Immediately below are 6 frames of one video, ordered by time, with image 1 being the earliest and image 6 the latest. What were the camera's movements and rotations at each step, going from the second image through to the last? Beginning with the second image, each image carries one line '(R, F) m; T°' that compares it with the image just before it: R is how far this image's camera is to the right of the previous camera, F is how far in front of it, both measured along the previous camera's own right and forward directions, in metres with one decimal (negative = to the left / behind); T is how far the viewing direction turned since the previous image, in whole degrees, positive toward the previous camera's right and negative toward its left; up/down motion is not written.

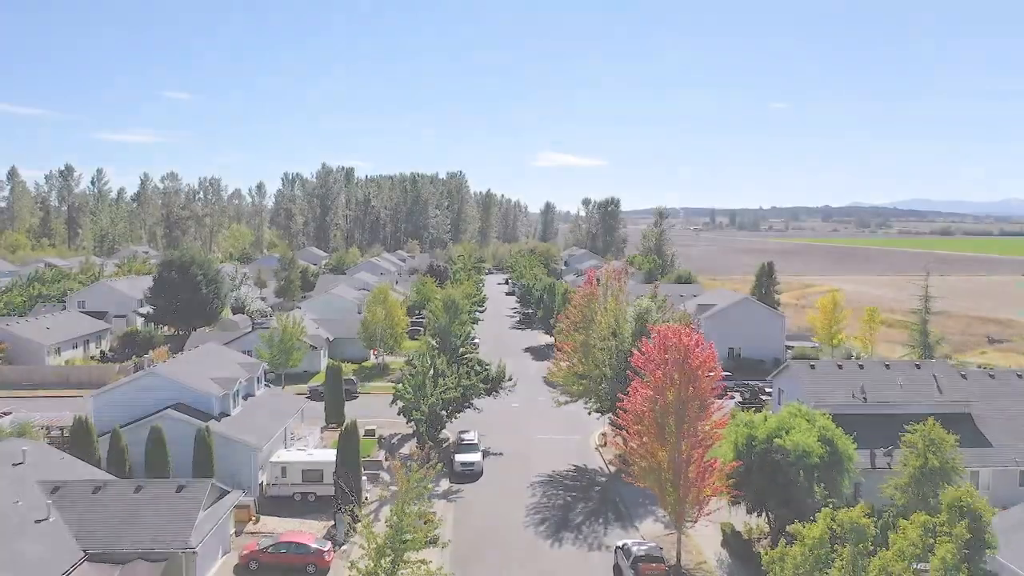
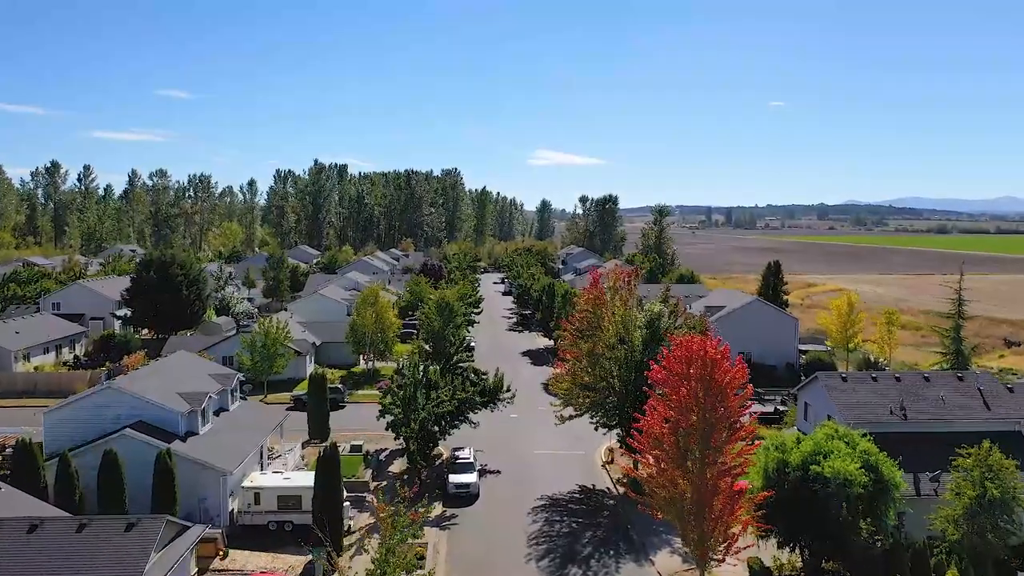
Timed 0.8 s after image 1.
(0.0, +0.8) m; 0°
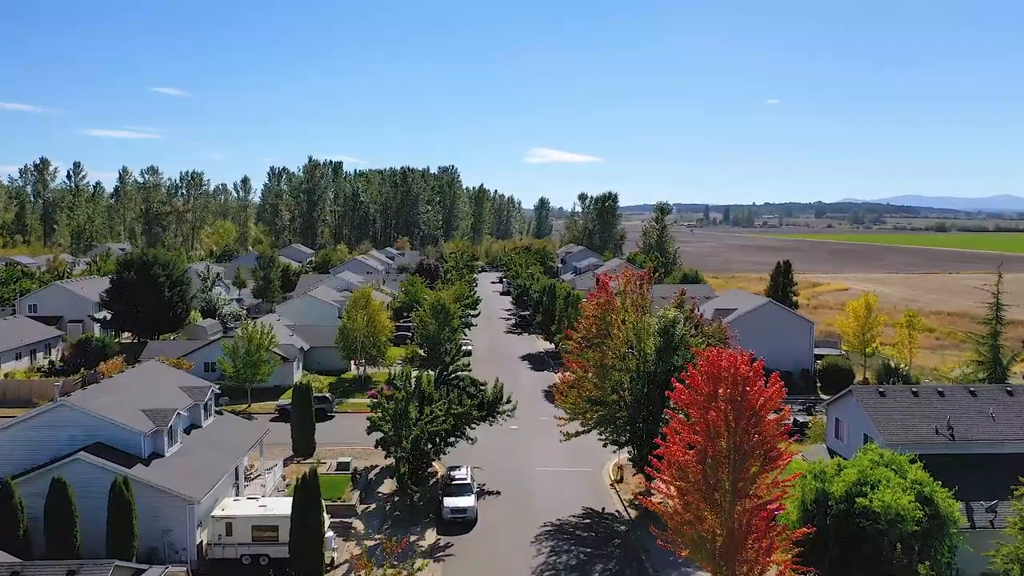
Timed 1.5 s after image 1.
(0.0, +0.7) m; 0°
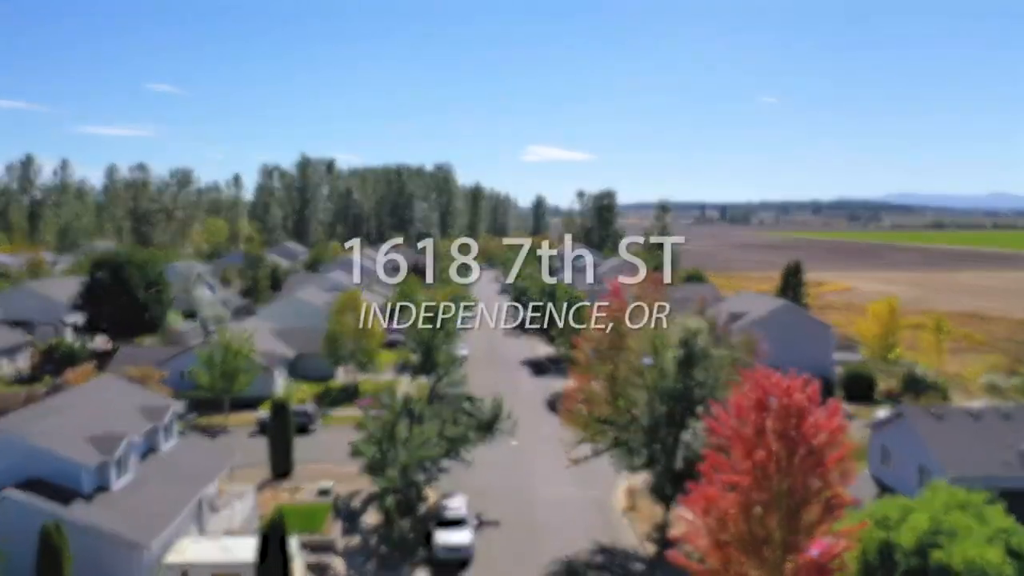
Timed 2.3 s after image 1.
(0.0, +0.9) m; 0°
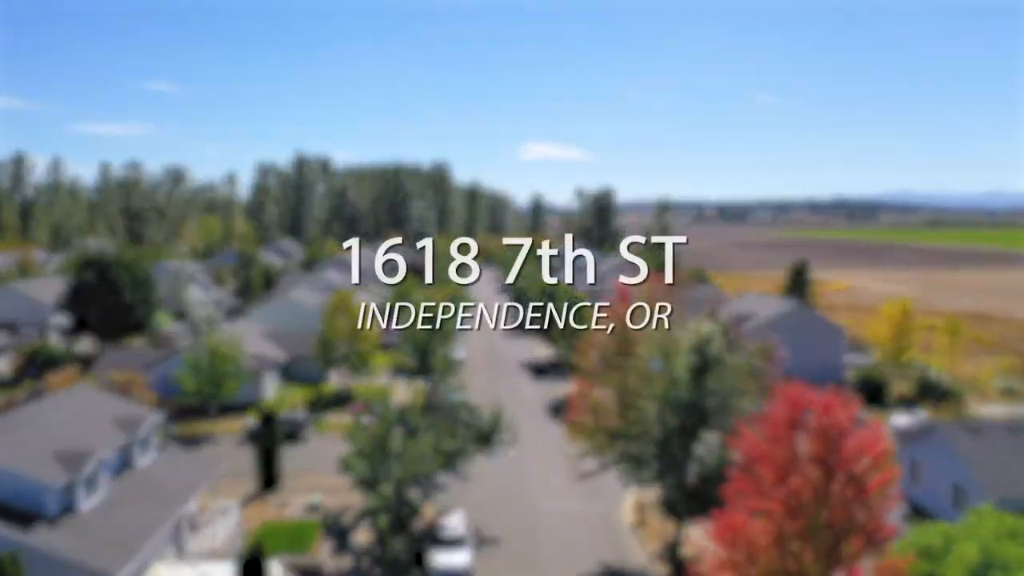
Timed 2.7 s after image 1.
(0.0, +0.4) m; 0°
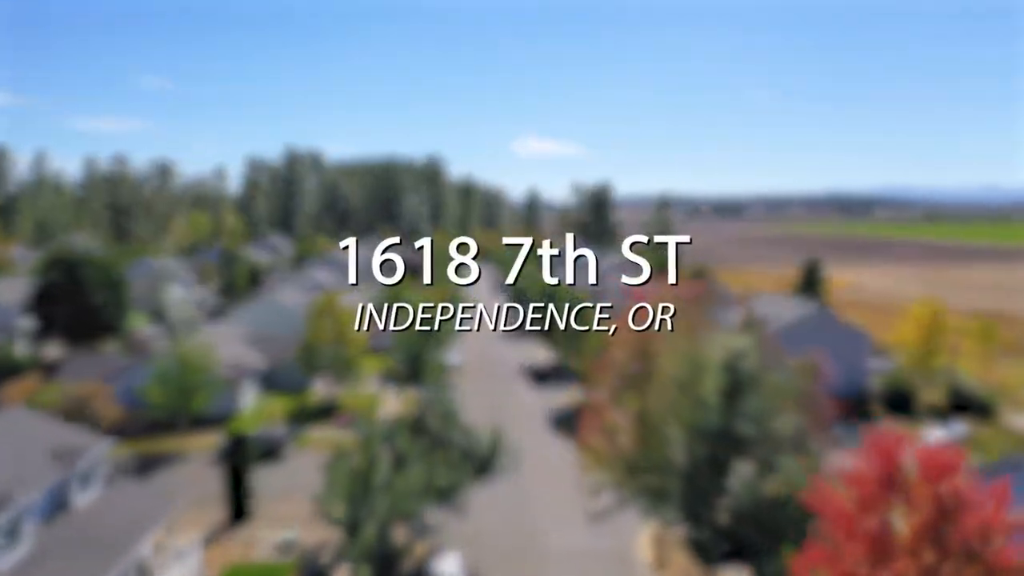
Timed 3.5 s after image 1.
(-0.1, +0.9) m; 0°
